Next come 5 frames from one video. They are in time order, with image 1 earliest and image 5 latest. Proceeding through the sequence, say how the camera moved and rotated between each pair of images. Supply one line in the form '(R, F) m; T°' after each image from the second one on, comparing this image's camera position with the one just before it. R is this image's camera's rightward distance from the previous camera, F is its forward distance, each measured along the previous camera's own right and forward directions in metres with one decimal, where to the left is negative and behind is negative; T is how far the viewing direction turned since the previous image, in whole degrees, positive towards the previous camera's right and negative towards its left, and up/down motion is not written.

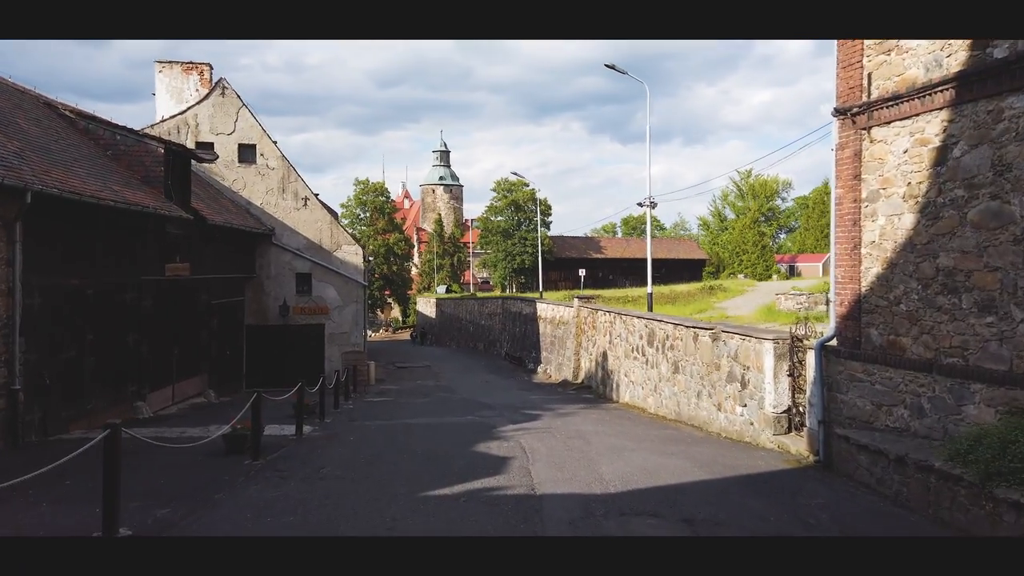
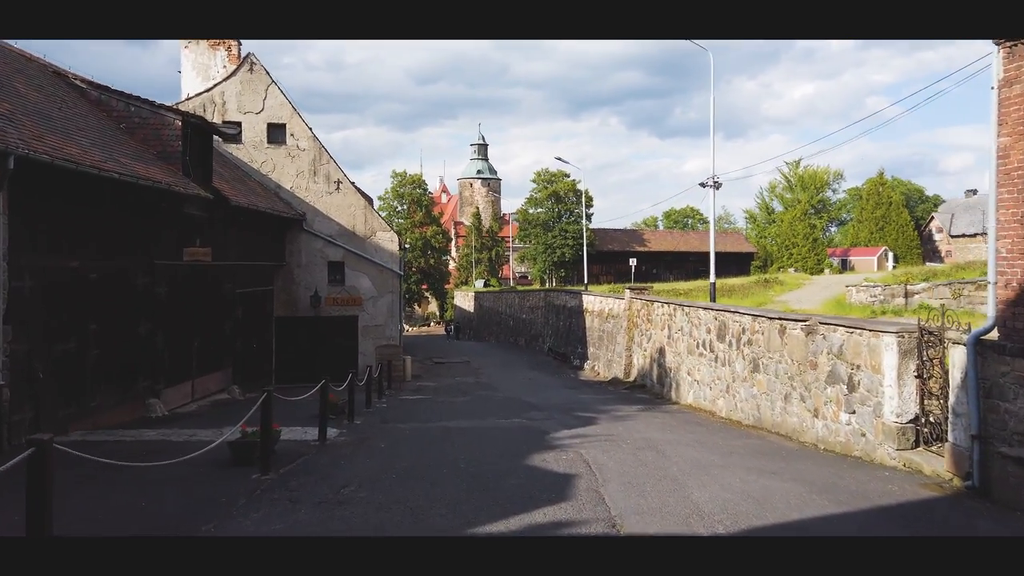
(-0.3, +1.8) m; -3°
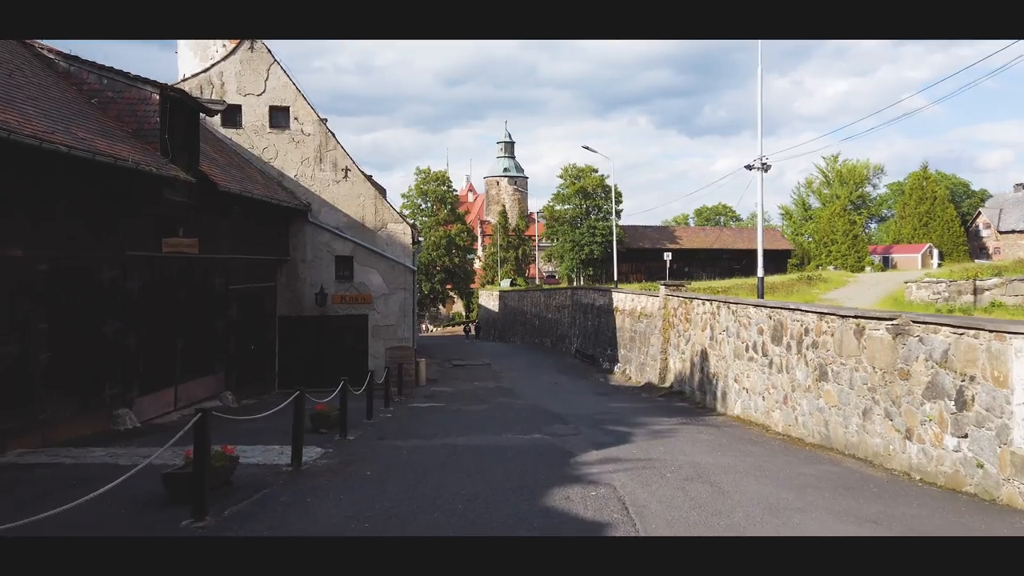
(+0.1, +1.9) m; -2°
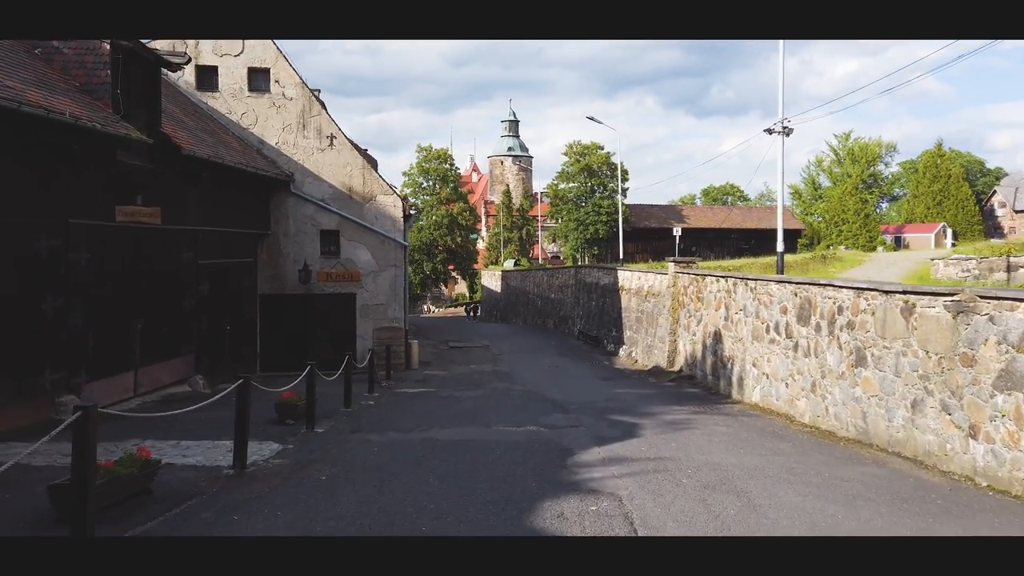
(+0.2, +1.4) m; 0°
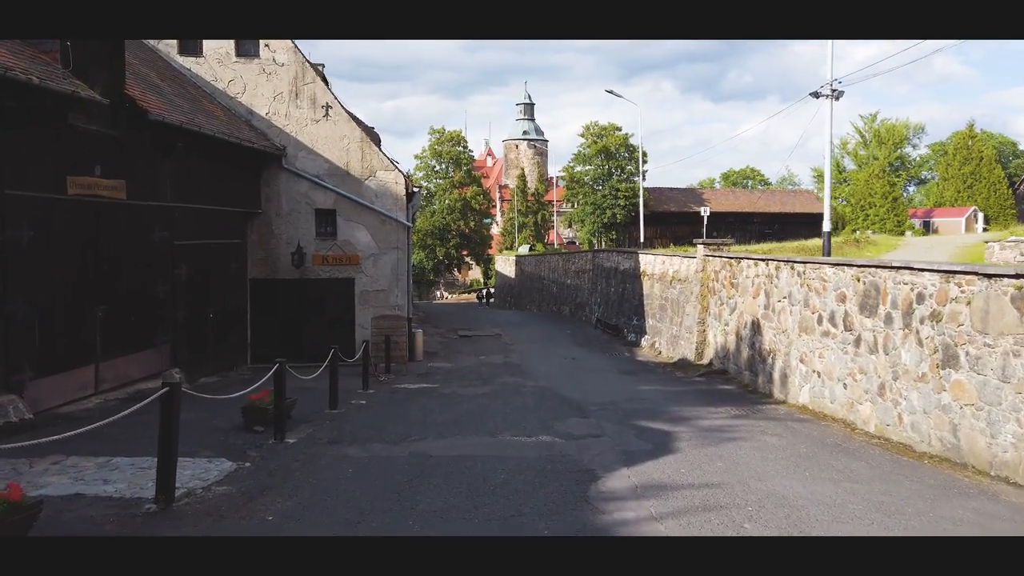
(+0.1, +1.6) m; -1°
